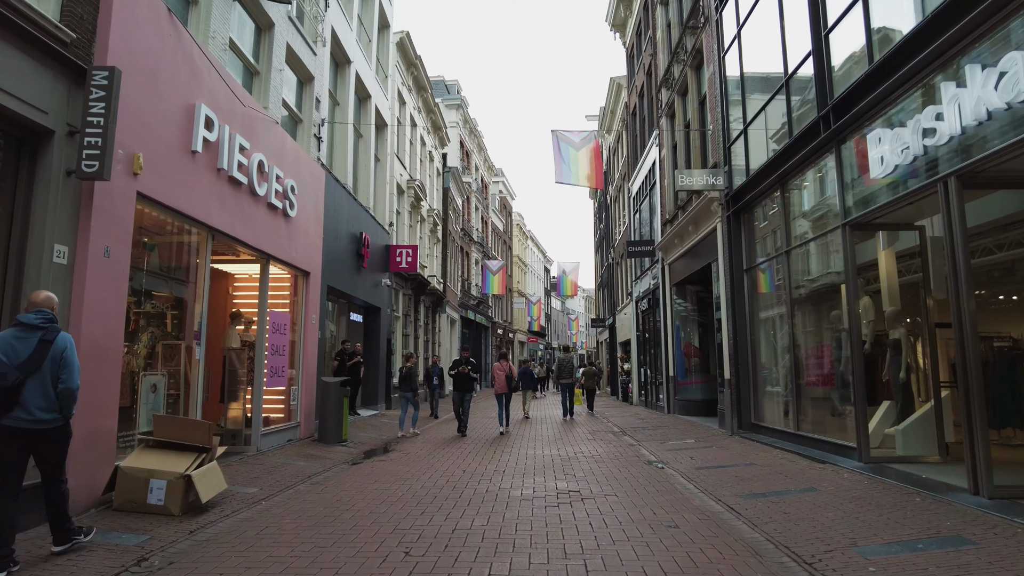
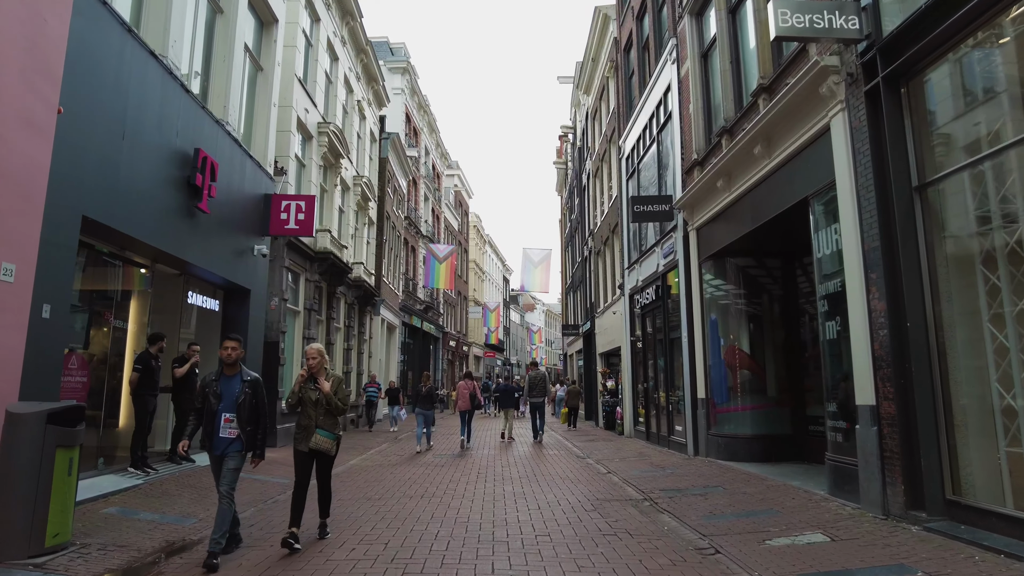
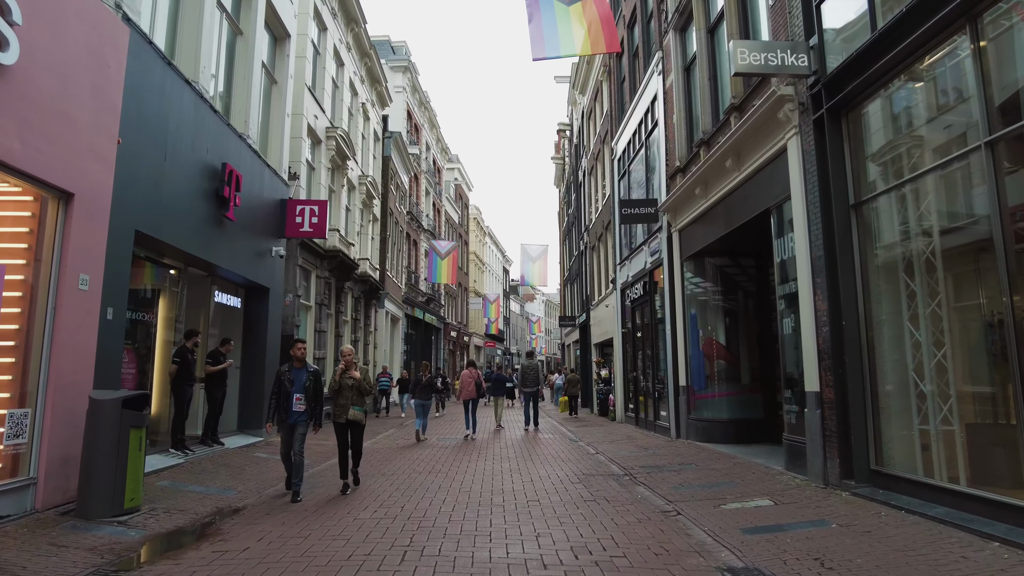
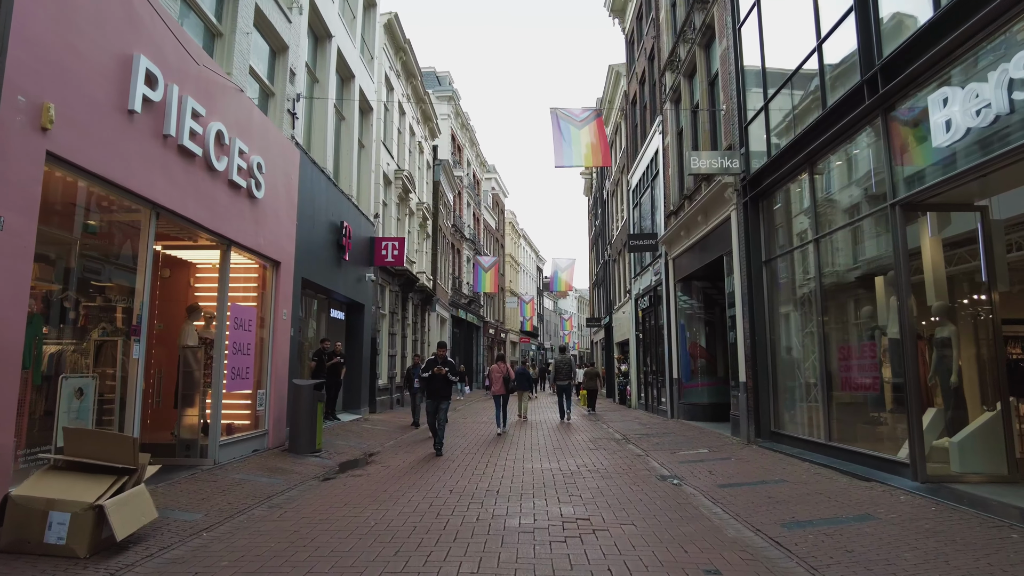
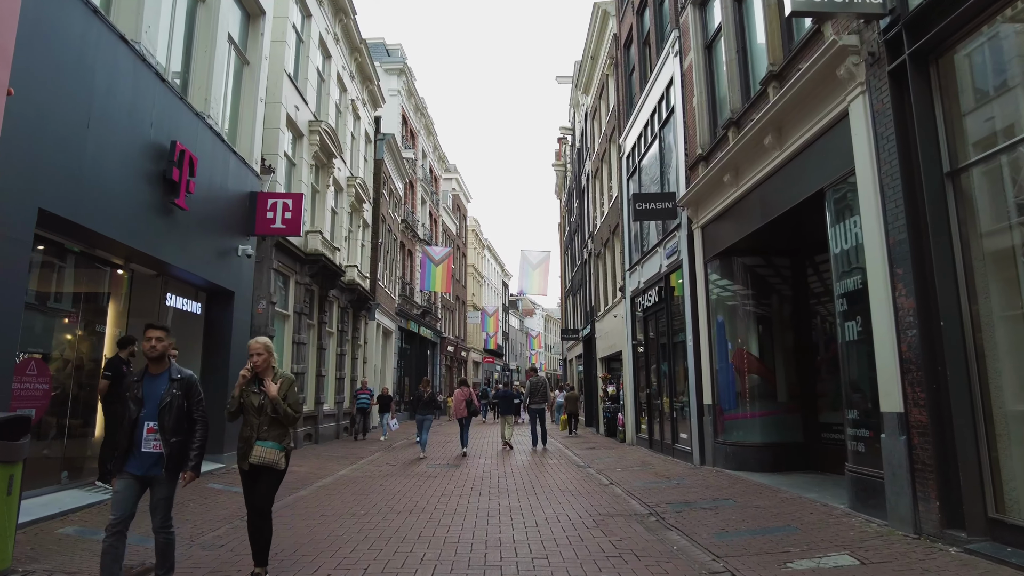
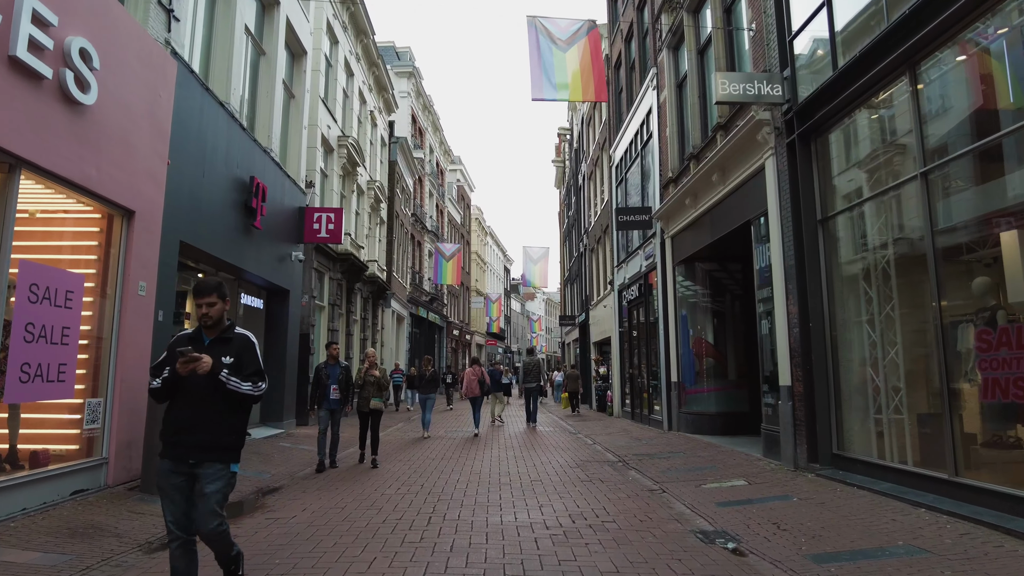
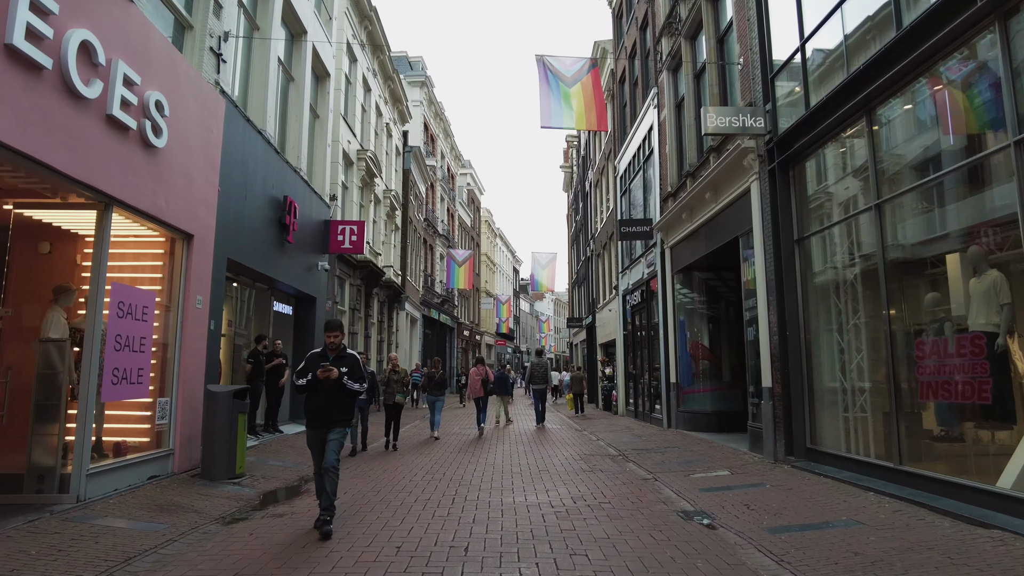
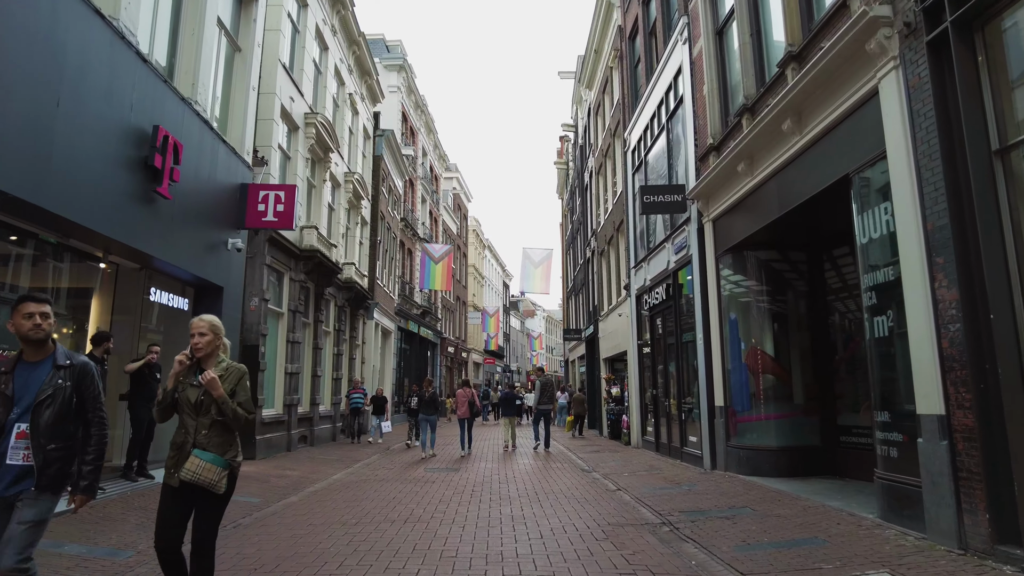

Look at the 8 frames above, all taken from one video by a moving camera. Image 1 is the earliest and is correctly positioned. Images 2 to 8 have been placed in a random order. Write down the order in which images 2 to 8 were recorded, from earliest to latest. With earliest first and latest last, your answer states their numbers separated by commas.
4, 7, 6, 3, 2, 5, 8
